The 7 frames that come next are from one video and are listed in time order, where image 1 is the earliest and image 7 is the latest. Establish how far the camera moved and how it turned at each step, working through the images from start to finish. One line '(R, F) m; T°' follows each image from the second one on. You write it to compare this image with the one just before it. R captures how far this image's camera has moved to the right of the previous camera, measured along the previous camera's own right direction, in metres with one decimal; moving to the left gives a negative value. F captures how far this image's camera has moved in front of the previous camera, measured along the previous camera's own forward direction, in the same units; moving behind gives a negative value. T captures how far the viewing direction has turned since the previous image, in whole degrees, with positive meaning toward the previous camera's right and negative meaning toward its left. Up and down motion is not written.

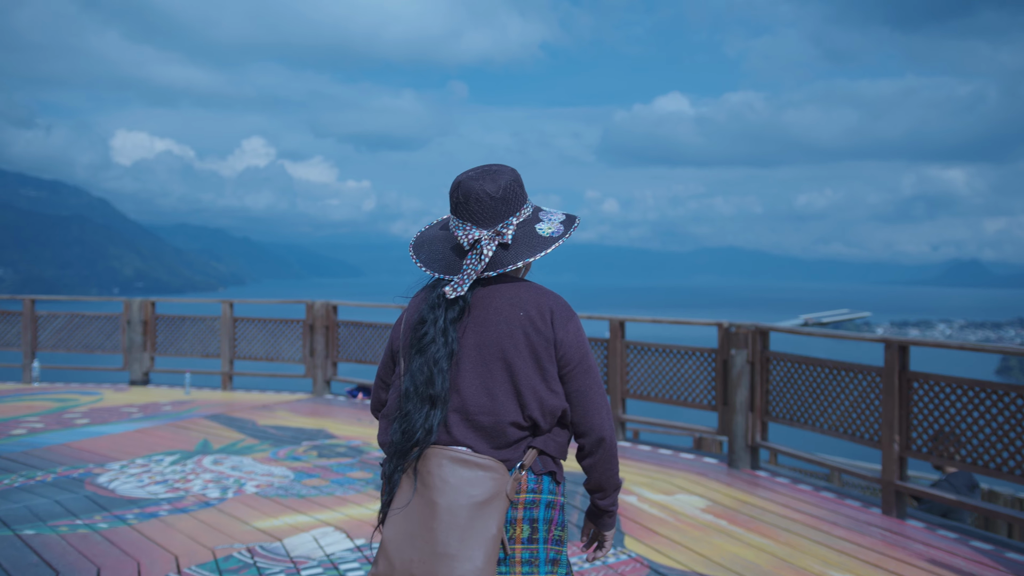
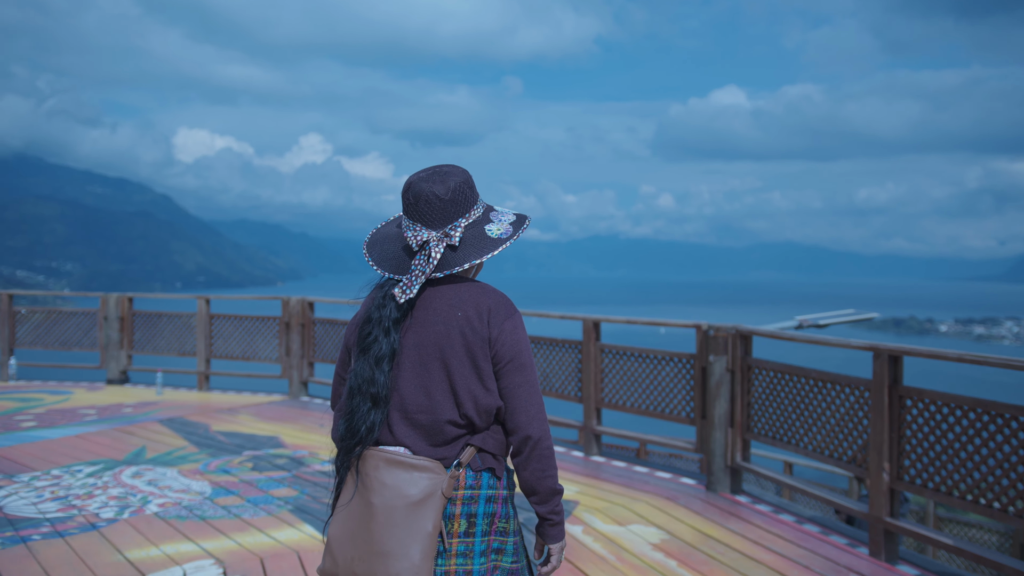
(+0.6, +0.5) m; -3°
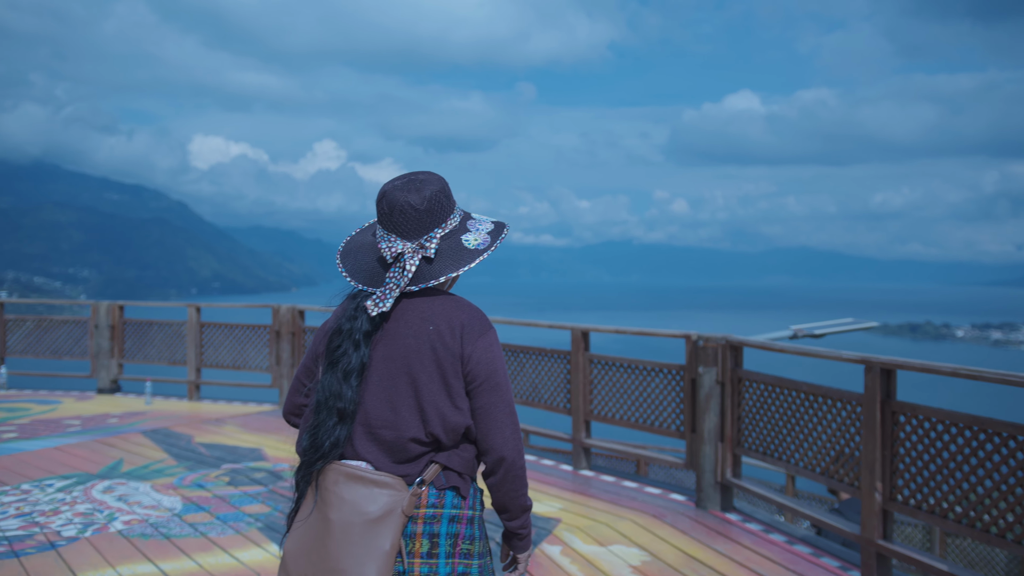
(+0.2, +0.1) m; -1°
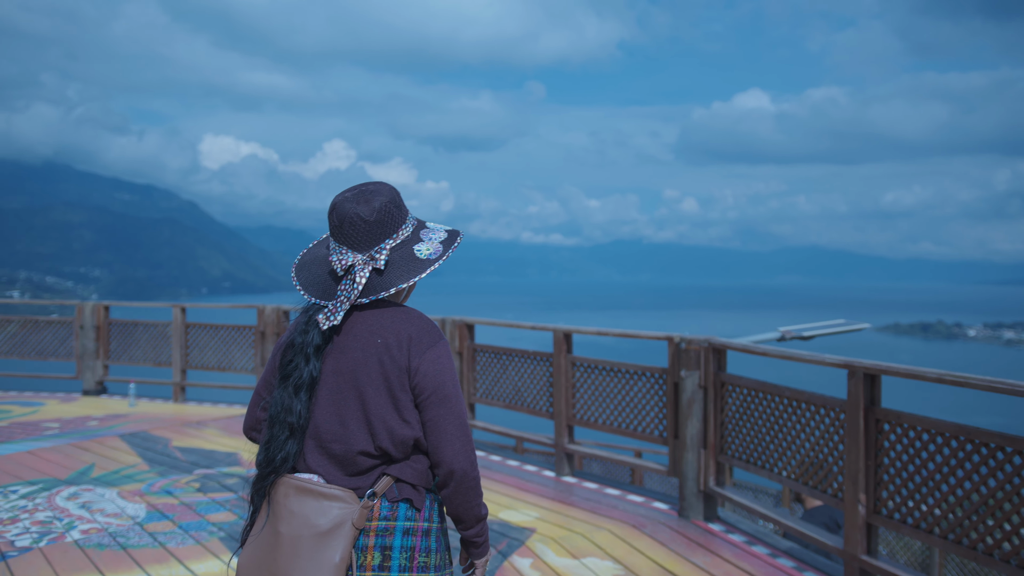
(+0.2, +0.1) m; -1°
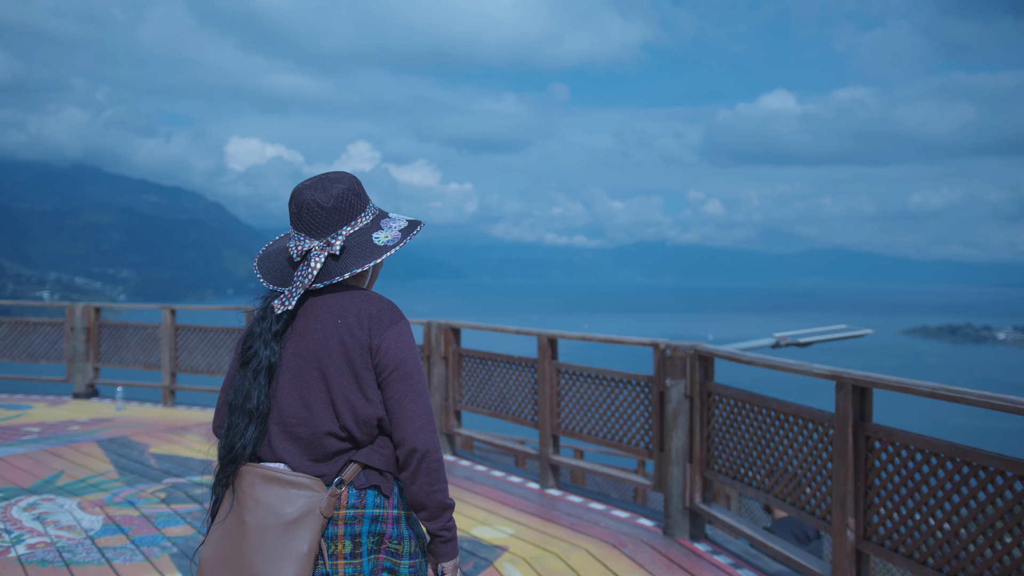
(+0.2, +0.2) m; -1°
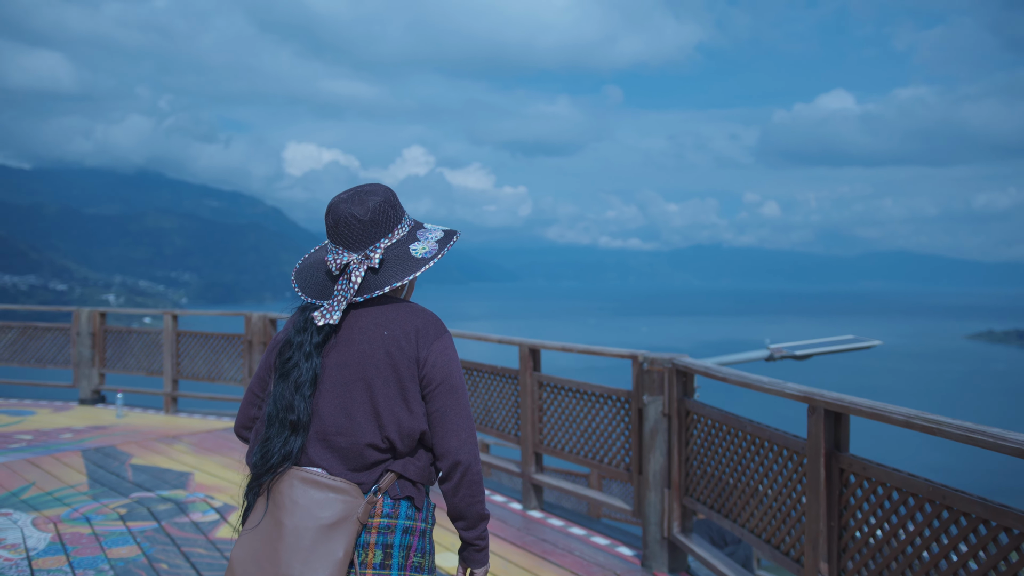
(+0.4, +0.3) m; -4°
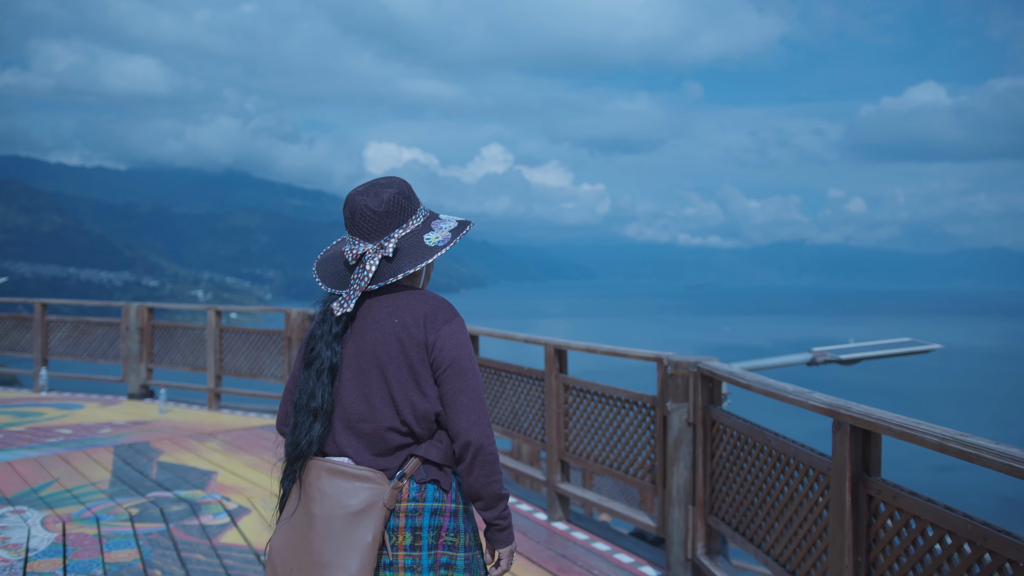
(+0.2, +0.3) m; -6°
